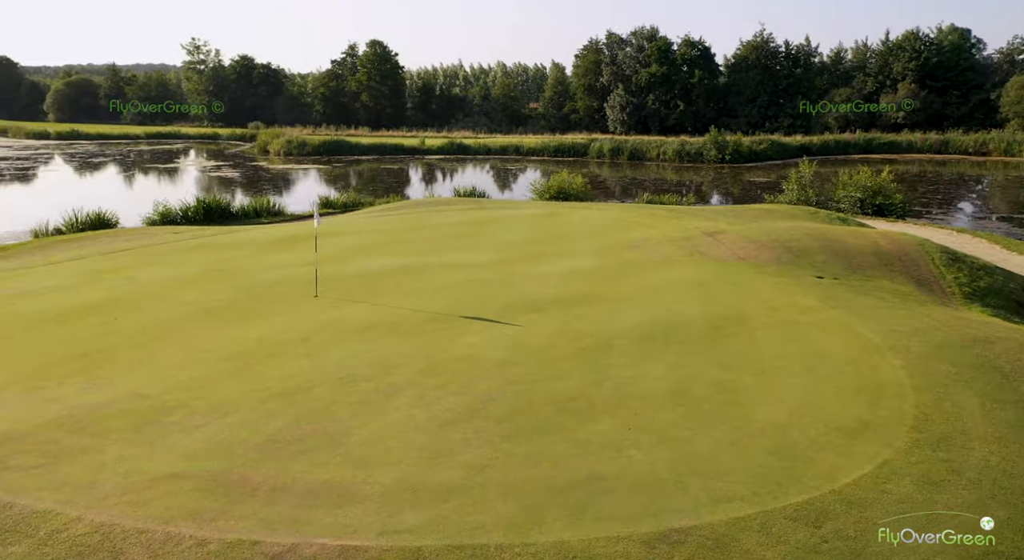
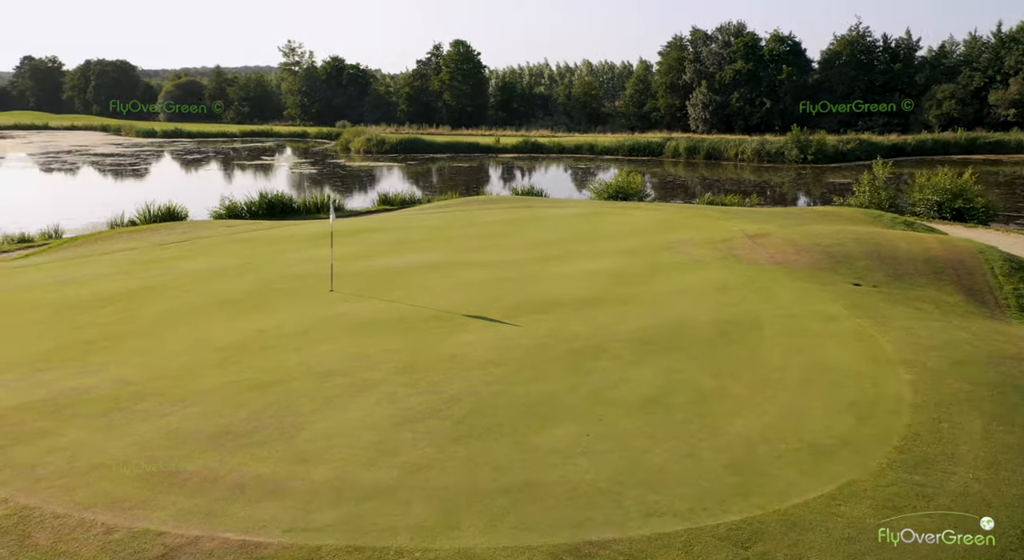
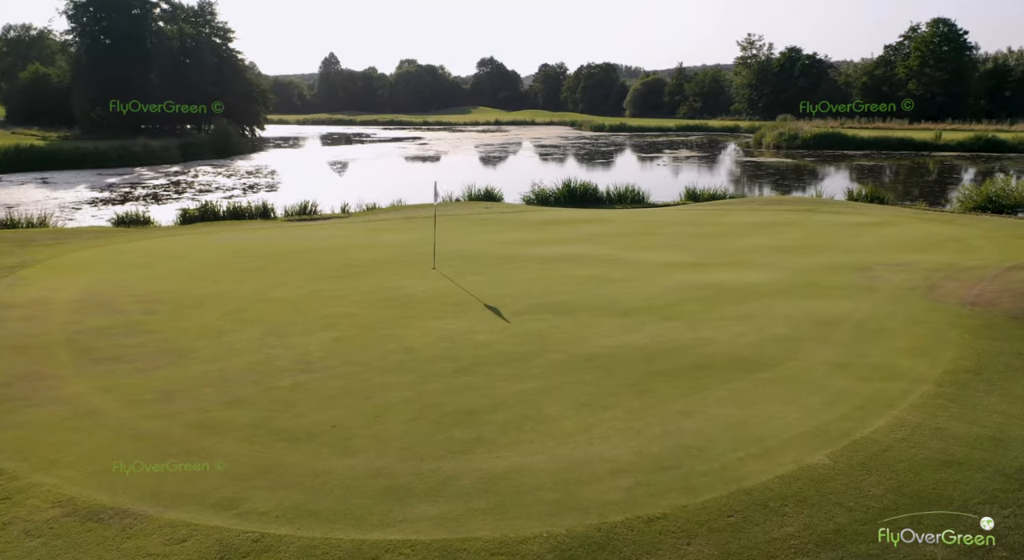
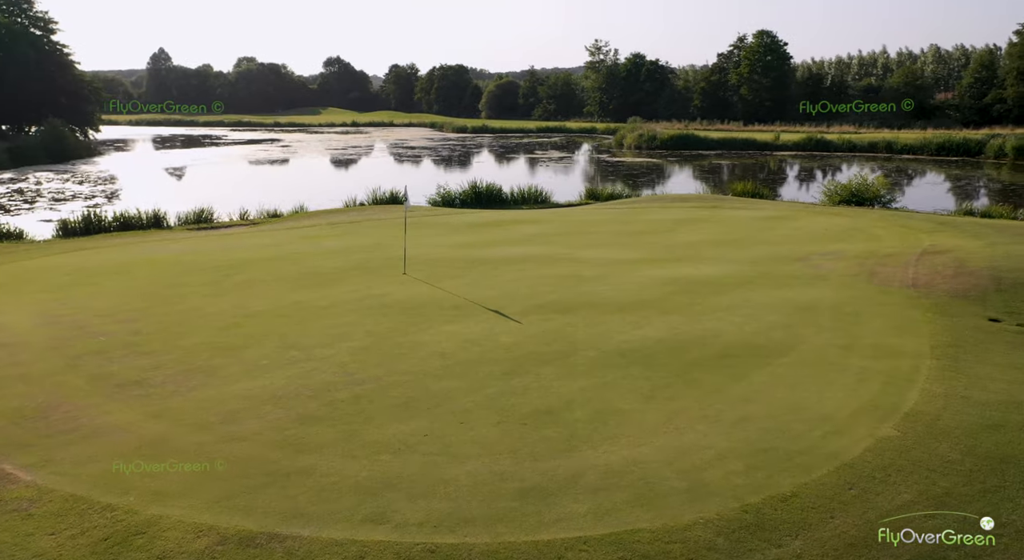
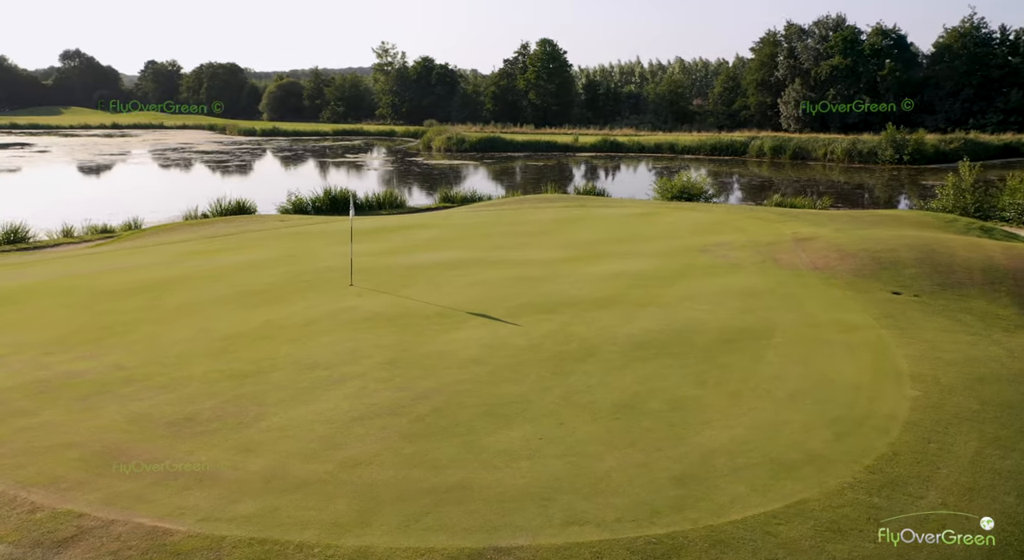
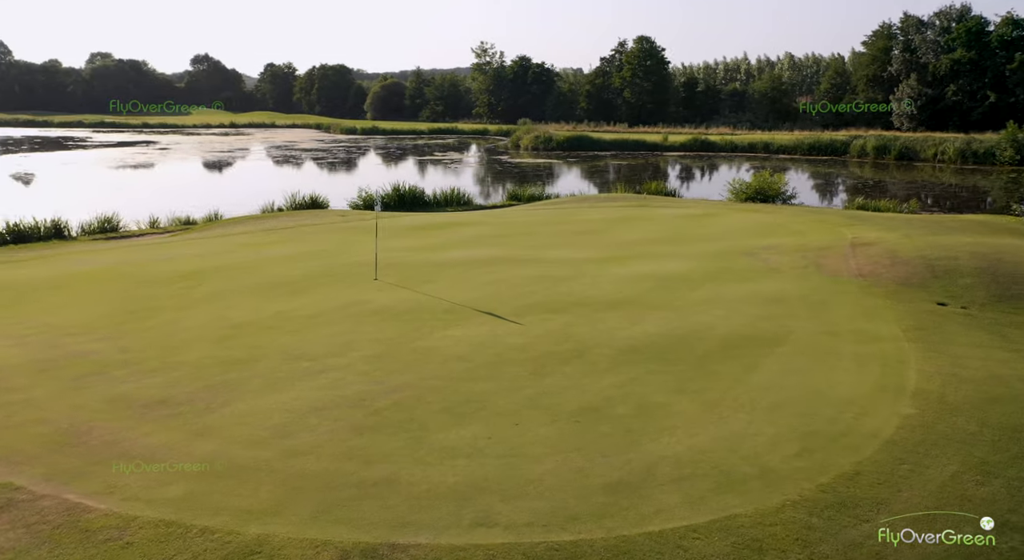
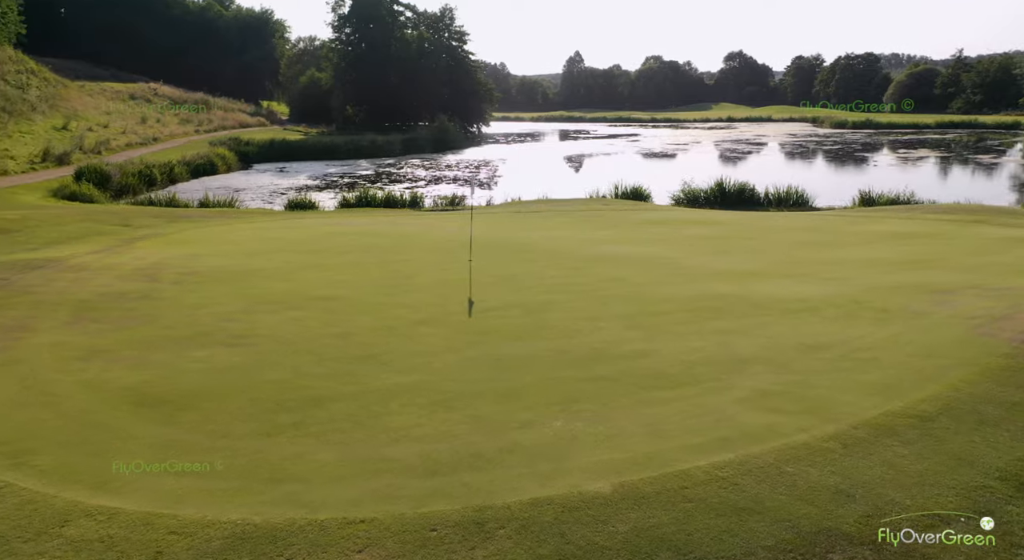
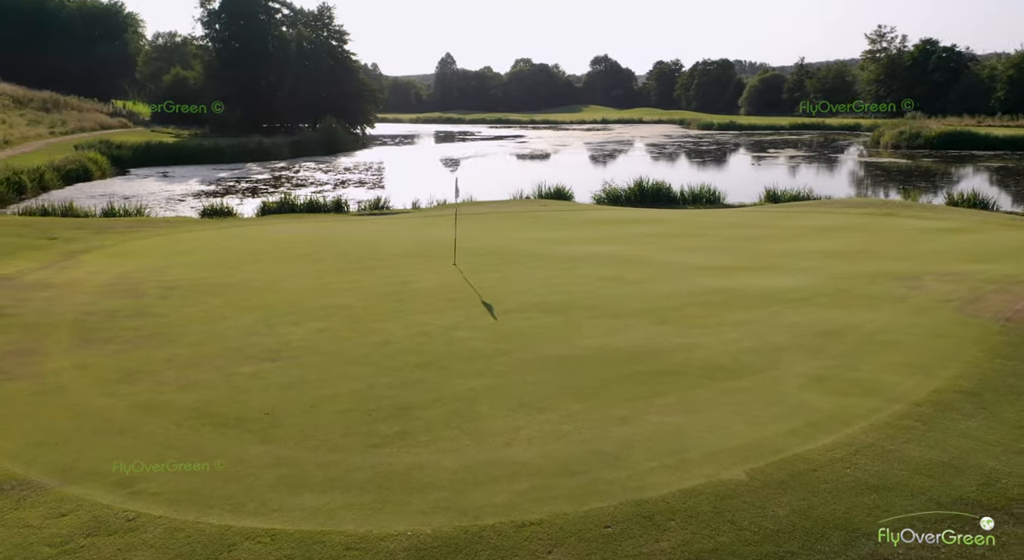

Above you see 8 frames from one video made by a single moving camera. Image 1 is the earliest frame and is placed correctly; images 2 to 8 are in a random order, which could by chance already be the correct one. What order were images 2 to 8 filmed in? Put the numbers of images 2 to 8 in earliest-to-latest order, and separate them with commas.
2, 5, 6, 4, 3, 8, 7
